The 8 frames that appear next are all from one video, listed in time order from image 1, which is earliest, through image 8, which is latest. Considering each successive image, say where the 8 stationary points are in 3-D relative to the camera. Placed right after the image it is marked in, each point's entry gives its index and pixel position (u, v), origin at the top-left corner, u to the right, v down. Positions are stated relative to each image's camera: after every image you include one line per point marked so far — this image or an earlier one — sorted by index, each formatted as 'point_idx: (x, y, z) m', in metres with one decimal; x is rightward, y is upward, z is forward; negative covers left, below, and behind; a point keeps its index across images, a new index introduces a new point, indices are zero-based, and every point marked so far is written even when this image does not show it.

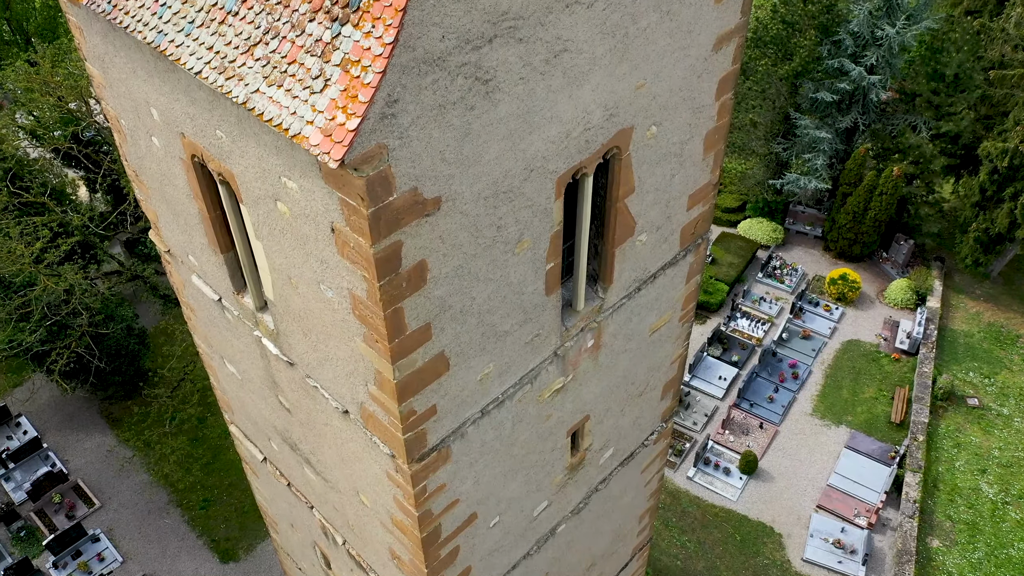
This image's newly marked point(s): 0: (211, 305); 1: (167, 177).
0: (-3.2, -0.2, +8.8) m
1: (-3.2, +1.0, +7.7) m
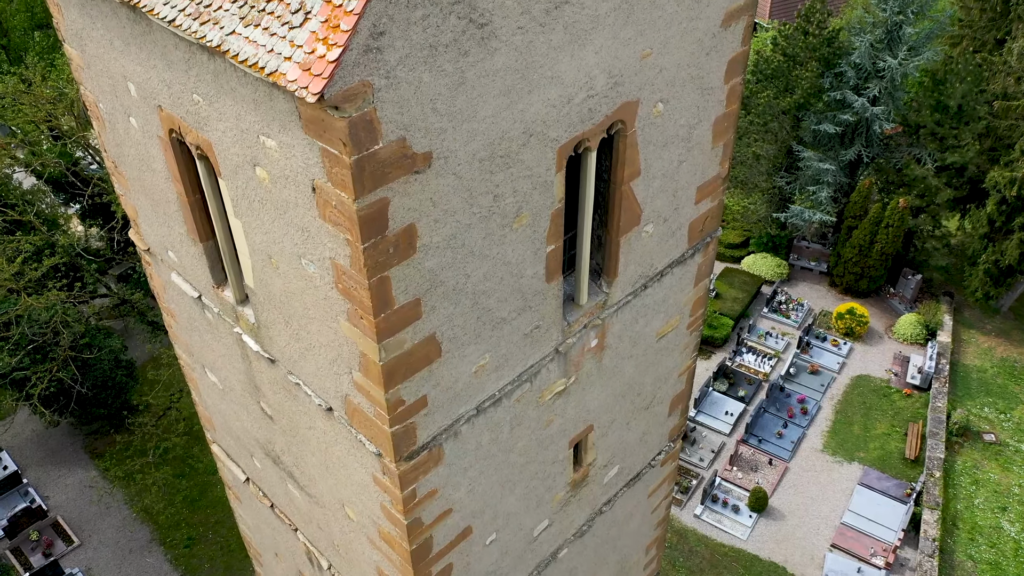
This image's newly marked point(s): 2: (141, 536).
0: (-3.2, -0.2, +8.3) m
1: (-3.2, +1.1, +7.3) m
2: (-7.4, -5.0, +16.7) m
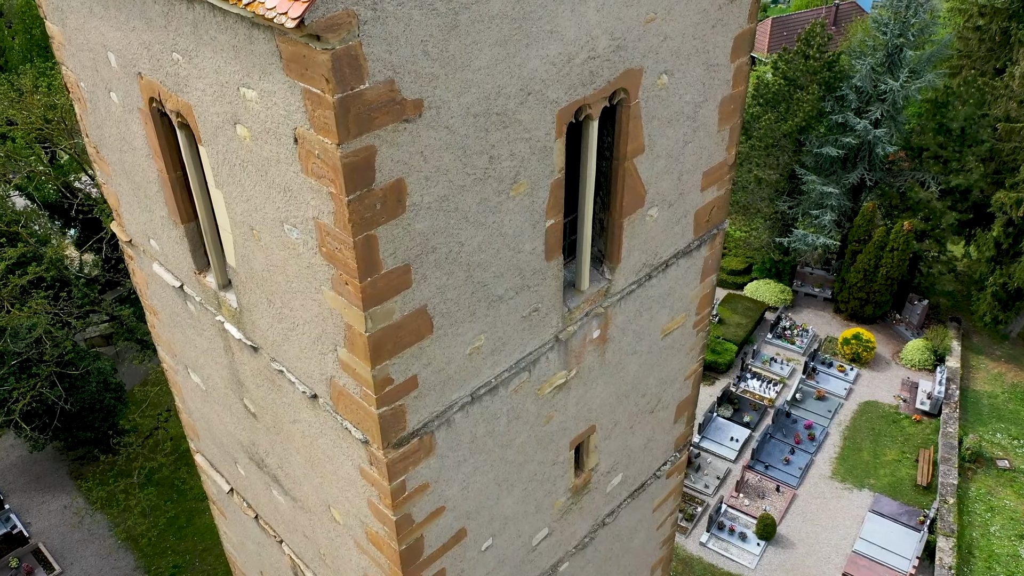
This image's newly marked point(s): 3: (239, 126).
0: (-3.2, -0.1, +7.9) m
1: (-3.2, +1.2, +7.0) m
2: (-7.4, -5.3, +16.0) m
3: (-1.7, +1.0, +5.2) m
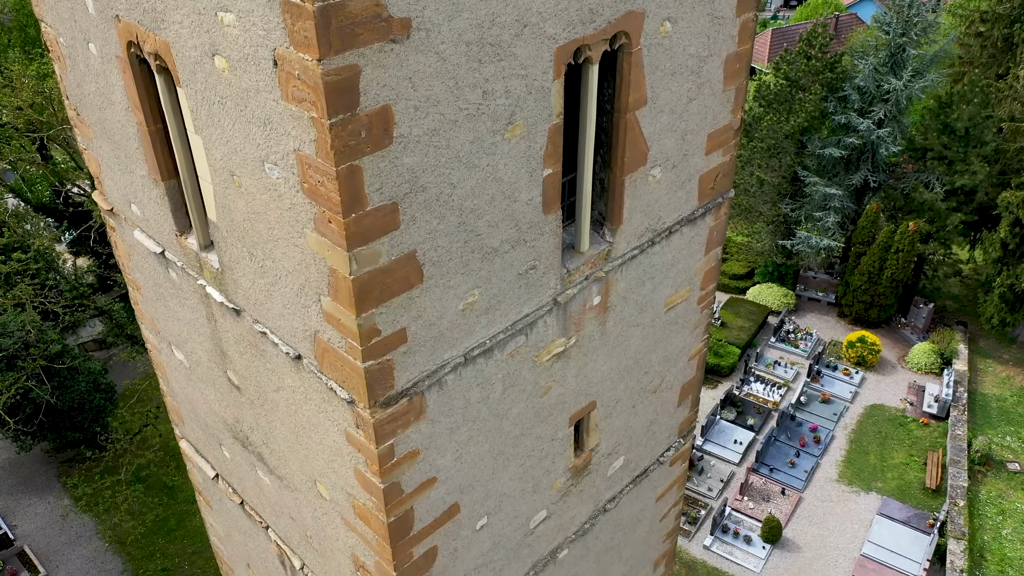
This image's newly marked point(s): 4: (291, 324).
0: (-3.3, +0.2, +7.6) m
1: (-3.3, +1.5, +6.7) m
2: (-7.5, -5.2, +15.6) m
3: (-1.7, +1.4, +4.9) m
4: (-1.5, -0.2, +5.8) m
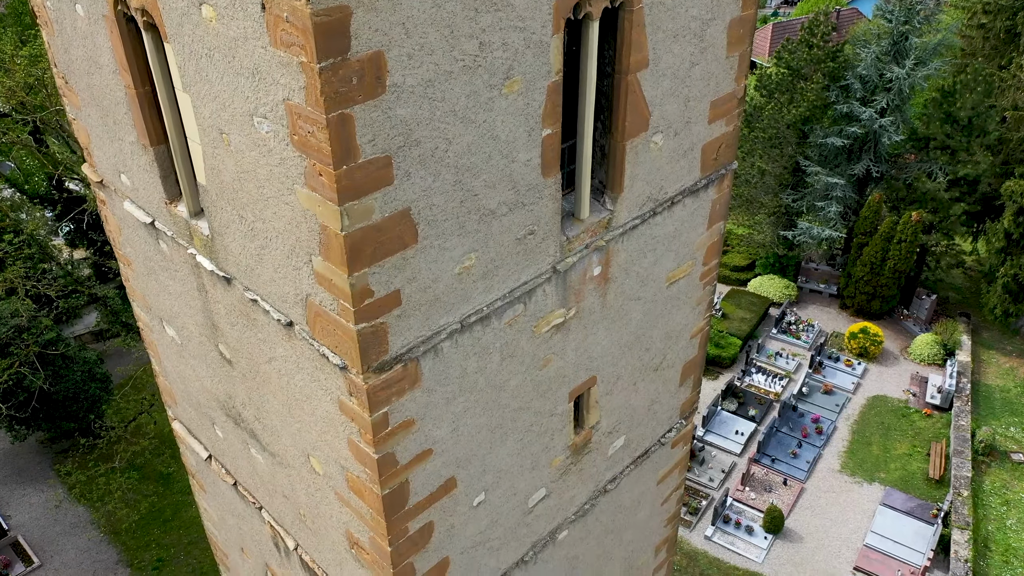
0: (-3.3, +0.5, +7.4) m
1: (-3.3, +1.8, +6.5) m
2: (-7.5, -5.0, +15.4) m
3: (-1.8, +1.6, +4.7) m
4: (-1.5, 0.0, +5.6) m
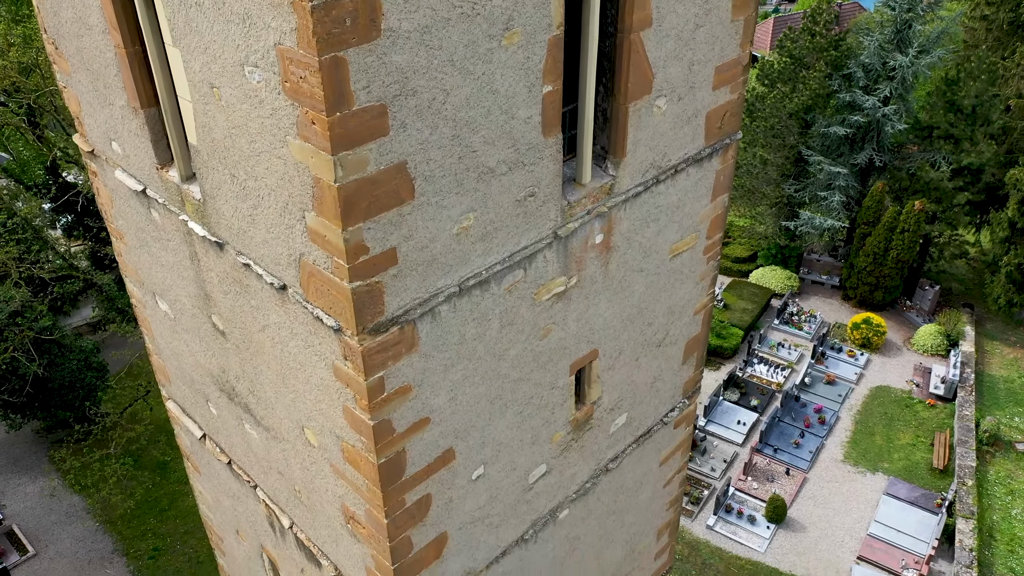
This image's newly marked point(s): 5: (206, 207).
0: (-3.3, +0.7, +7.3) m
1: (-3.3, +2.0, +6.3) m
2: (-7.5, -4.7, +15.3) m
3: (-1.8, +1.9, +4.6) m
4: (-1.5, +0.3, +5.4) m
5: (-2.2, +0.6, +6.0) m
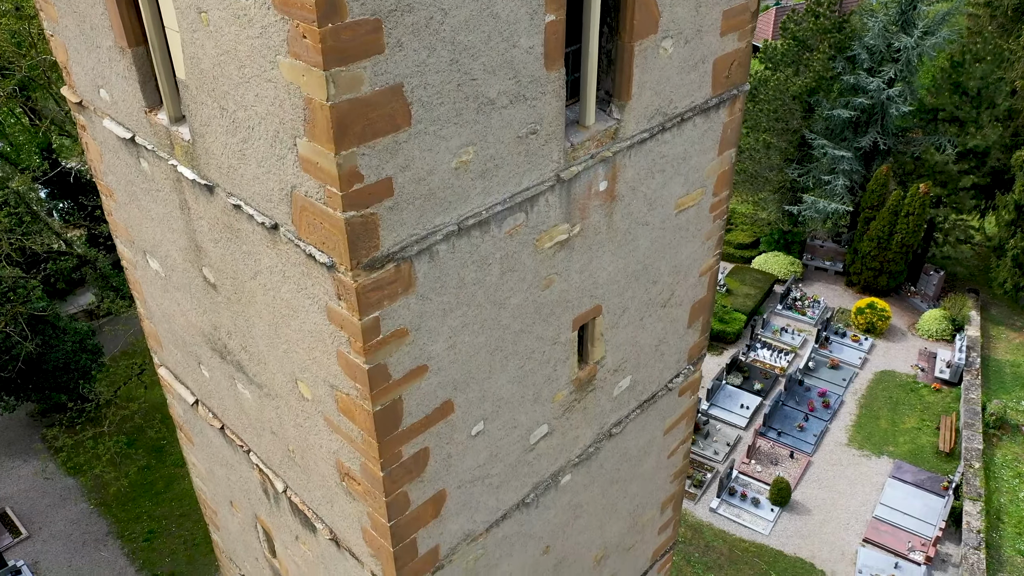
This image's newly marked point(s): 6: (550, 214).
0: (-3.3, +1.1, +7.0) m
1: (-3.3, +2.4, +6.1) m
2: (-7.5, -4.3, +15.0) m
3: (-1.7, +2.2, +4.4) m
4: (-1.5, +0.6, +5.2) m
5: (-2.2, +1.0, +5.8) m
6: (+0.3, +0.5, +6.0) m
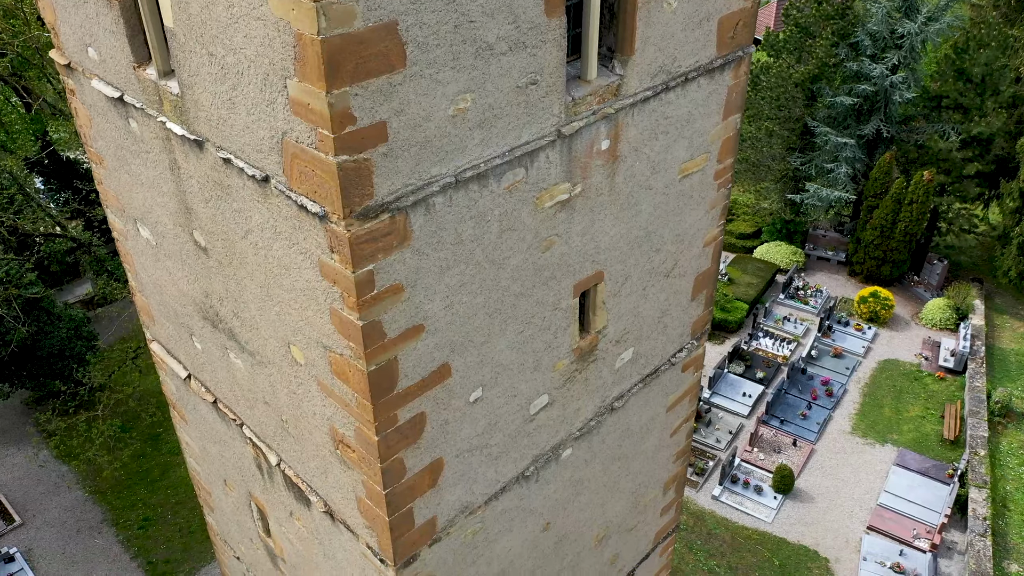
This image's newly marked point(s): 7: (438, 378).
0: (-3.3, +1.4, +6.9) m
1: (-3.3, +2.7, +5.9) m
2: (-7.5, -4.1, +14.8) m
3: (-1.7, +2.5, +4.2) m
4: (-1.5, +0.9, +5.0) m
5: (-2.2, +1.3, +5.6) m
6: (+0.3, +0.8, +5.8) m
7: (-0.5, -0.6, +5.8) m
